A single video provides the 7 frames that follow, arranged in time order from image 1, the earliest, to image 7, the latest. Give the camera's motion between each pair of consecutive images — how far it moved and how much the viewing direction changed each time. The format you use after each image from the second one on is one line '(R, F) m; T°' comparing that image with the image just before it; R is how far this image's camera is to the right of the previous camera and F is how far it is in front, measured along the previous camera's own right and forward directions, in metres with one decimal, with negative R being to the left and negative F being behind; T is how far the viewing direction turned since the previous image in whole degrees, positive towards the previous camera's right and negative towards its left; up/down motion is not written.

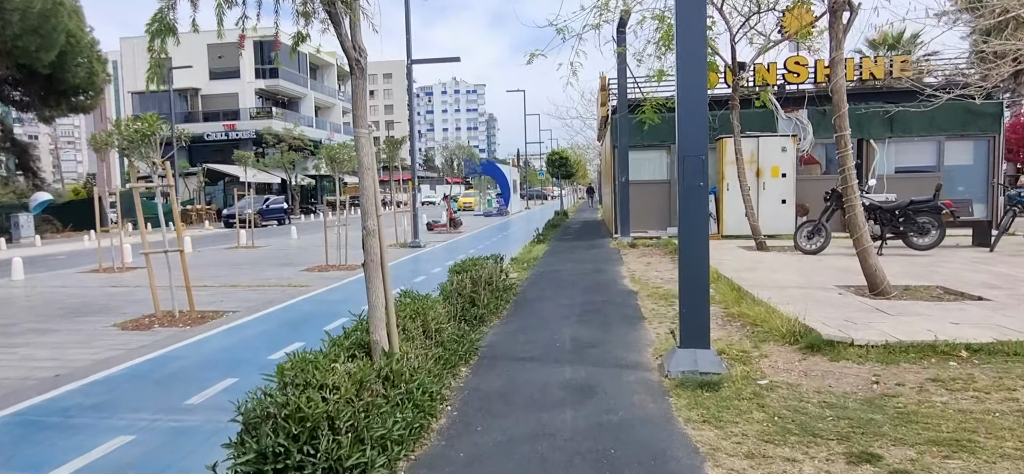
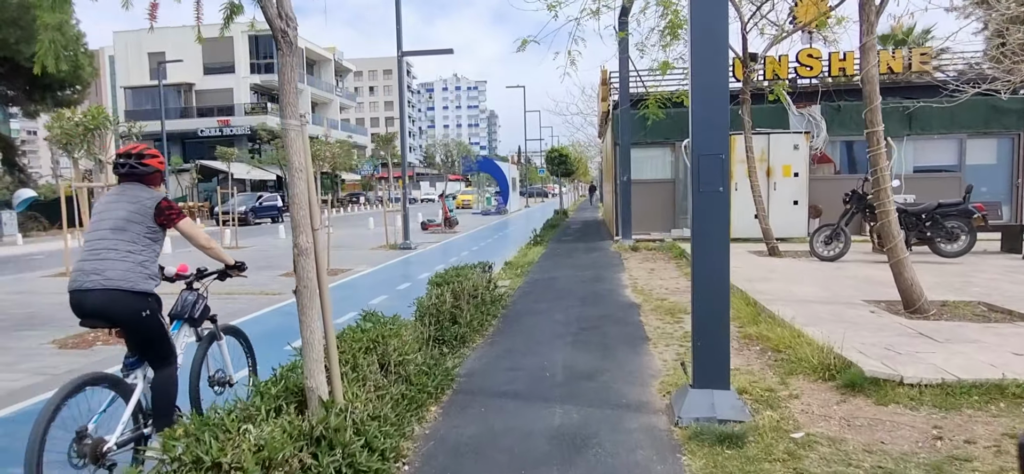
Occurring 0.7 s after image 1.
(+0.2, +0.9) m; 0°
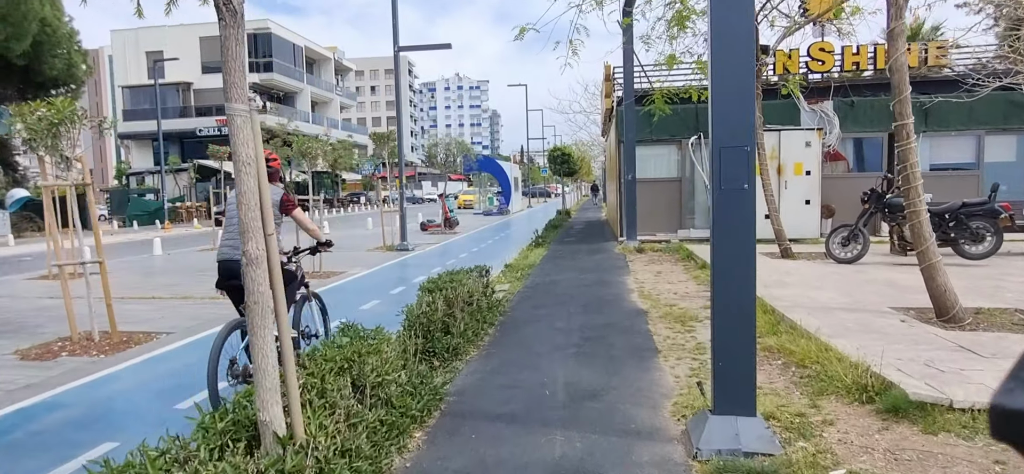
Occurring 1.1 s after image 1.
(+0.1, +0.6) m; 0°
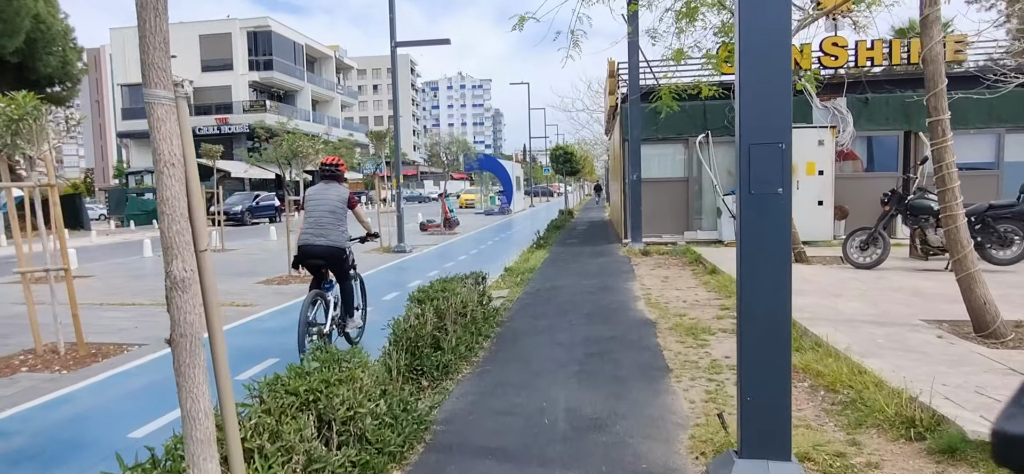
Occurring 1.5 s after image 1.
(+0.1, +0.6) m; 0°
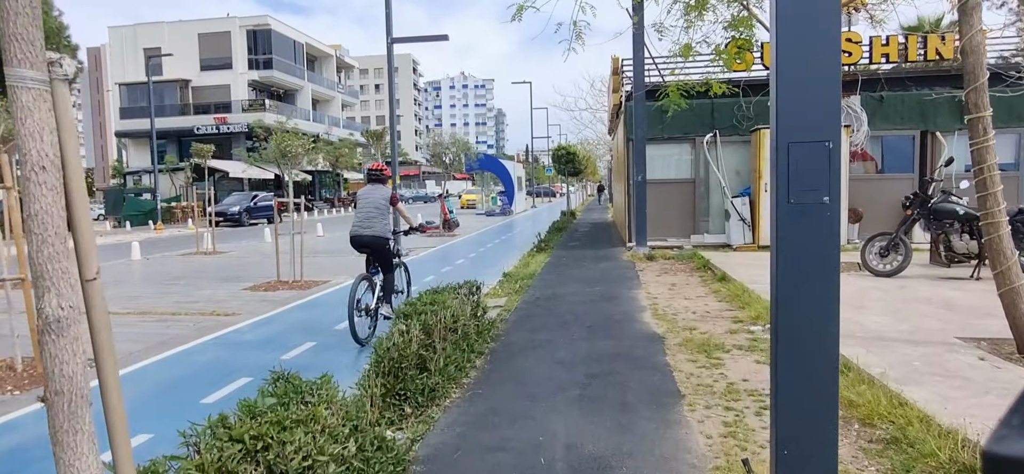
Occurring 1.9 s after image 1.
(+0.1, +0.6) m; 0°
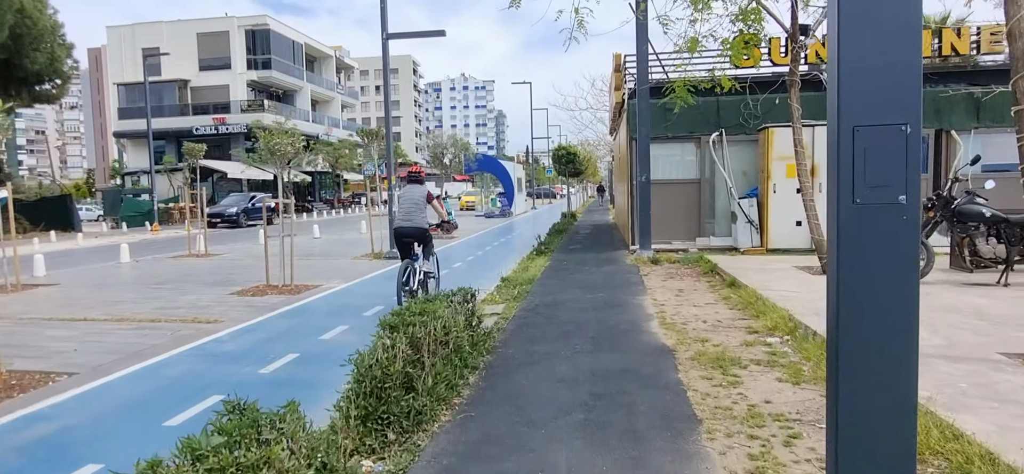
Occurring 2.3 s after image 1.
(0.0, +0.5) m; 0°
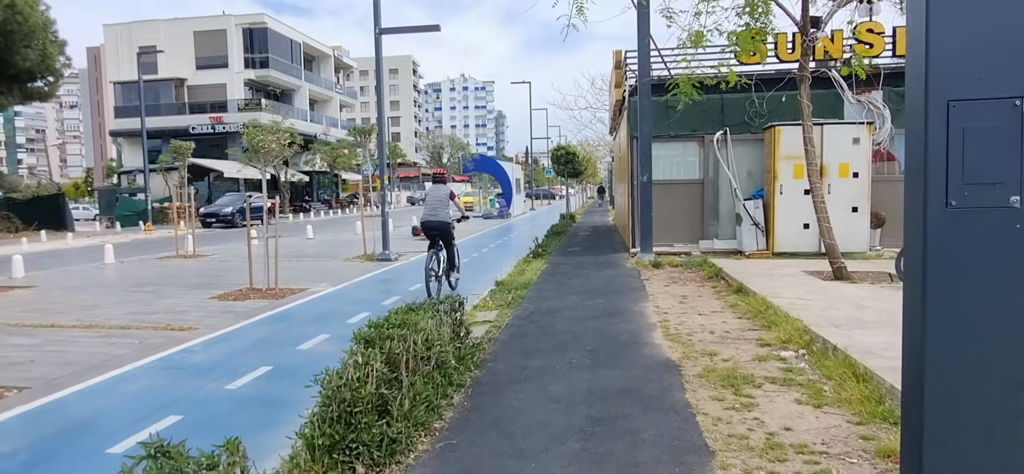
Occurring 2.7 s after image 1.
(+0.1, +0.5) m; 0°
